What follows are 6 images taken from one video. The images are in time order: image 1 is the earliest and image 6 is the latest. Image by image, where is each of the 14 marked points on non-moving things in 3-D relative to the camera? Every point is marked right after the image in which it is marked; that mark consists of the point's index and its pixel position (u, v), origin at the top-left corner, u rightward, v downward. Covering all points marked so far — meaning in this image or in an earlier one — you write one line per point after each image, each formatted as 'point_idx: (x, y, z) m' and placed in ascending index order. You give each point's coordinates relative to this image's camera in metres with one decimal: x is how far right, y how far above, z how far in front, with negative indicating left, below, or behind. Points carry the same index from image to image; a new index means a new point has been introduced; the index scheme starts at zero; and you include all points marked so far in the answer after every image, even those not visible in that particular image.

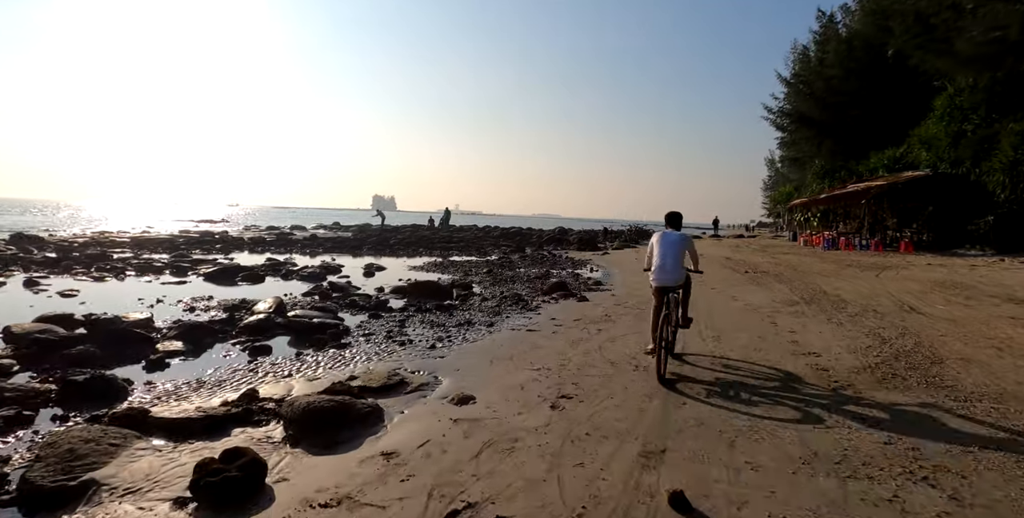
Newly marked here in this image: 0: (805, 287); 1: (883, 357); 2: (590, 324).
0: (+7.6, -0.7, +14.5) m
1: (+4.9, -1.3, +7.3) m
2: (+1.5, -1.2, +10.7) m
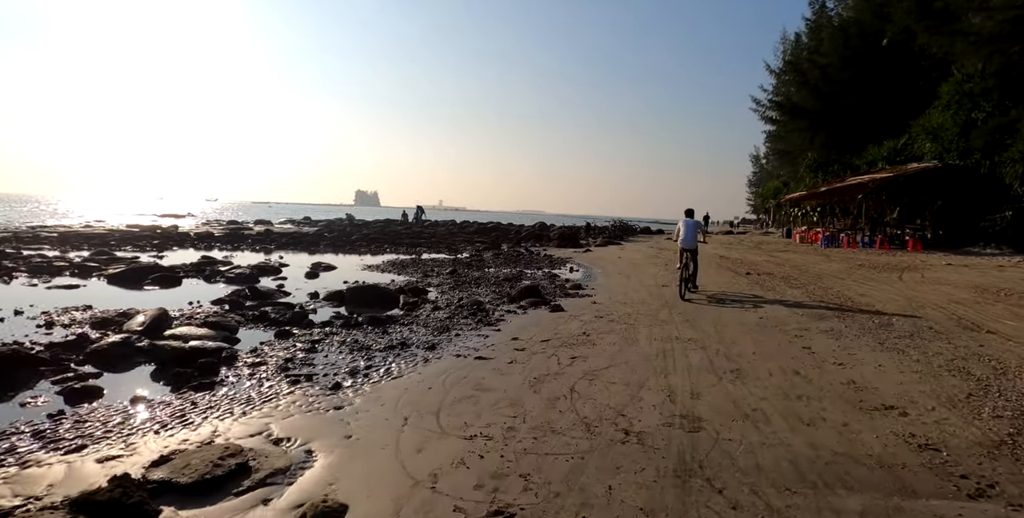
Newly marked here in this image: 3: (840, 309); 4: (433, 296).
0: (+6.7, -0.7, +12.0) m
1: (+4.2, -1.3, +4.7) m
2: (+0.7, -1.3, +8.0) m
3: (+6.0, -0.9, +10.3) m
4: (-2.0, -0.9, +13.9) m
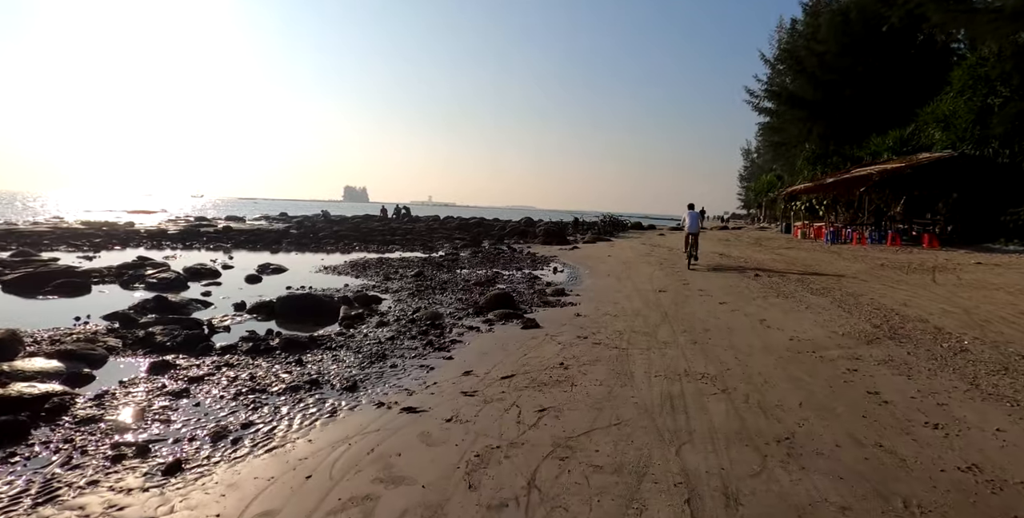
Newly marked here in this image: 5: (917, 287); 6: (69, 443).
0: (+6.1, -0.8, +9.8) m
1: (+3.7, -1.4, +2.5) m
2: (+0.2, -1.4, +5.7) m
3: (+5.4, -0.9, +8.1) m
4: (-2.7, -1.0, +11.6) m
5: (+8.6, -0.6, +11.9) m
6: (-3.9, -1.6, +5.0) m
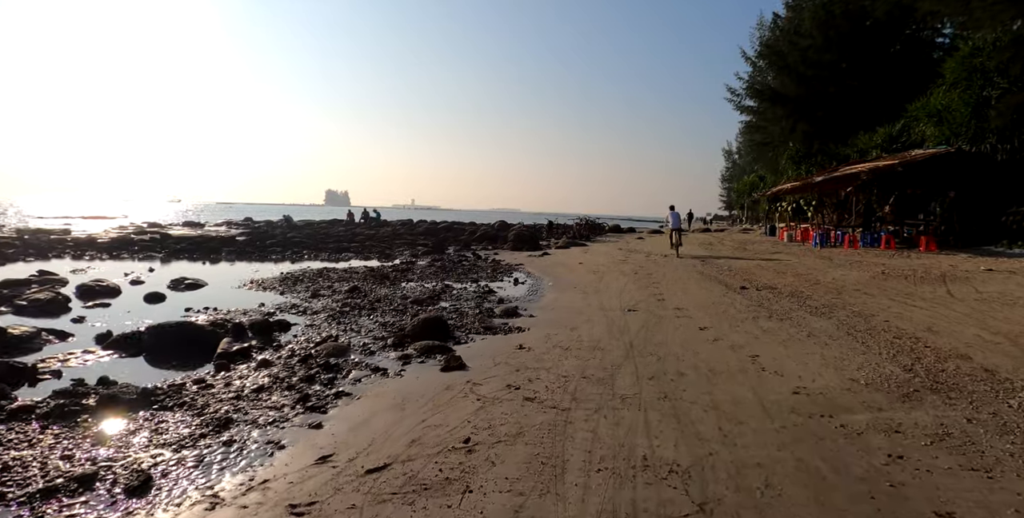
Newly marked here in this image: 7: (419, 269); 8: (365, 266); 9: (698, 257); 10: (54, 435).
0: (+5.0, -1.0, +7.8) m
1: (+2.8, -1.6, +0.4) m
2: (-0.8, -1.6, +3.6) m
3: (+4.4, -1.1, +6.1) m
4: (-3.8, -1.3, +9.4) m
5: (+7.5, -0.8, +10.0) m
6: (-4.8, -1.9, +2.8) m
7: (-3.1, -0.3, +18.8) m
8: (-5.0, -0.3, +19.1) m
9: (+6.6, +0.1, +19.8) m
10: (-4.3, -1.6, +5.3) m
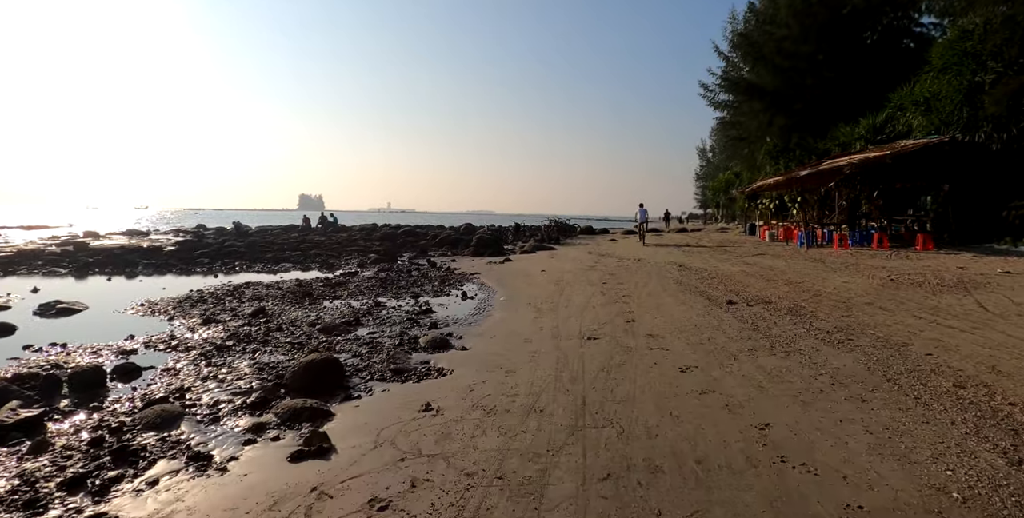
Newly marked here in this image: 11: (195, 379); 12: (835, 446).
0: (+4.1, -1.1, +5.7) m
1: (+2.2, -1.8, -1.8) m
2: (-1.5, -1.8, +1.2) m
3: (+3.5, -1.2, +3.9) m
4: (-4.7, -1.5, +6.9) m
5: (+6.5, -0.9, +8.0) m
6: (-5.6, -2.2, +0.2) m
7: (-4.4, -0.7, +16.3) m
8: (-6.4, -0.6, +16.6) m
9: (+5.2, -0.1, +17.7) m
10: (-5.1, -1.9, +2.8) m
11: (-3.9, -1.5, +7.0) m
12: (+2.3, -1.3, +4.0) m
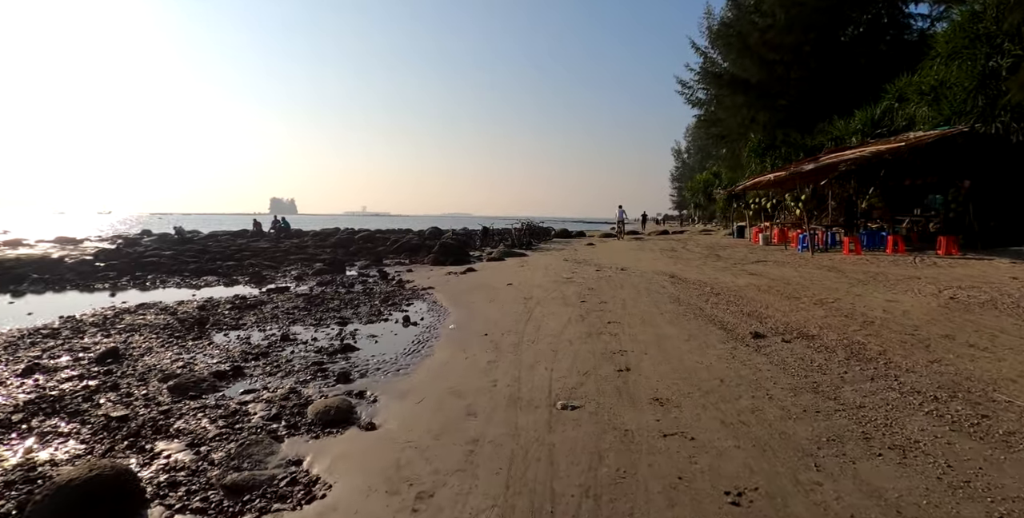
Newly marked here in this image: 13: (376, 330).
0: (+3.6, -1.3, +3.1) m
1: (+2.0, -1.9, -4.5) m
2: (-1.9, -2.0, -1.7) m
3: (+3.1, -1.4, +1.3) m
4: (-5.3, -1.8, +3.9) m
5: (+5.9, -1.1, +5.4) m
6: (-5.8, -2.4, -2.8) m
7: (-5.4, -1.0, +13.3) m
8: (-7.3, -1.0, +13.6) m
9: (+4.2, -0.3, +15.1) m
10: (-5.5, -2.2, -0.2) m
11: (-4.5, -1.8, +4.1) m
12: (+1.9, -1.5, +1.3) m
13: (-2.3, -1.2, +9.7) m
